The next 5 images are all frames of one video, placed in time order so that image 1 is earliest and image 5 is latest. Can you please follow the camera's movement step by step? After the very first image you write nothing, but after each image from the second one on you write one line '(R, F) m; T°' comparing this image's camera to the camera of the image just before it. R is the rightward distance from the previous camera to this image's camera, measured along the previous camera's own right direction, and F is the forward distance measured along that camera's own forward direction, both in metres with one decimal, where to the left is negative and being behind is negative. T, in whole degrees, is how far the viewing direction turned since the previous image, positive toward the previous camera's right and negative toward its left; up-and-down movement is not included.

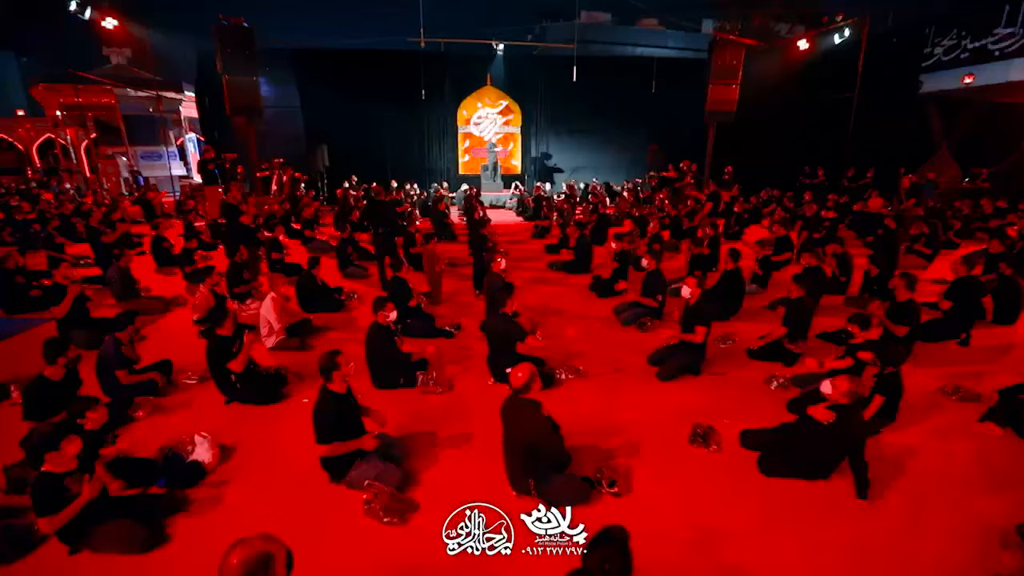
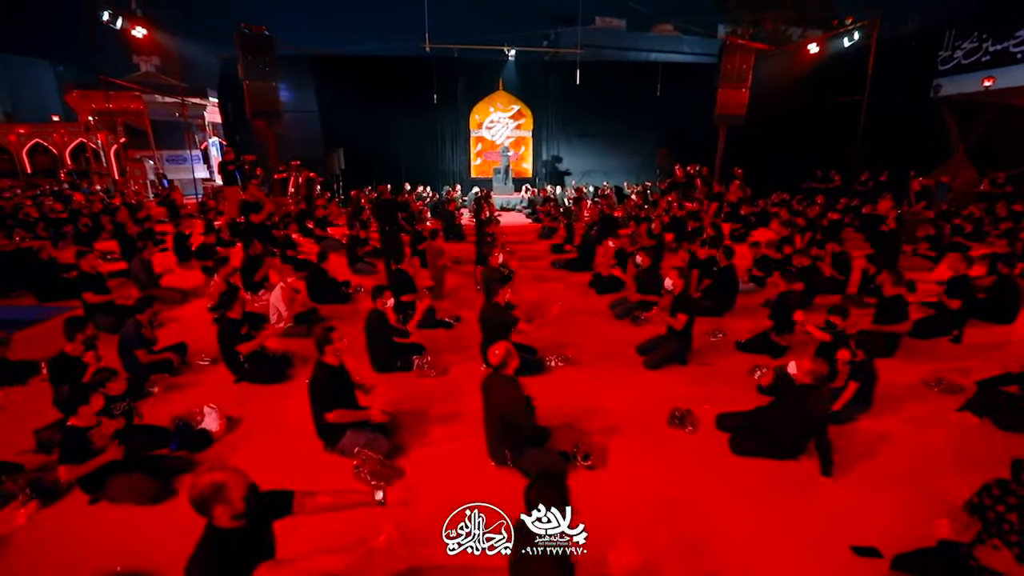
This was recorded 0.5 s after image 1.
(+0.2, -0.2) m; -2°
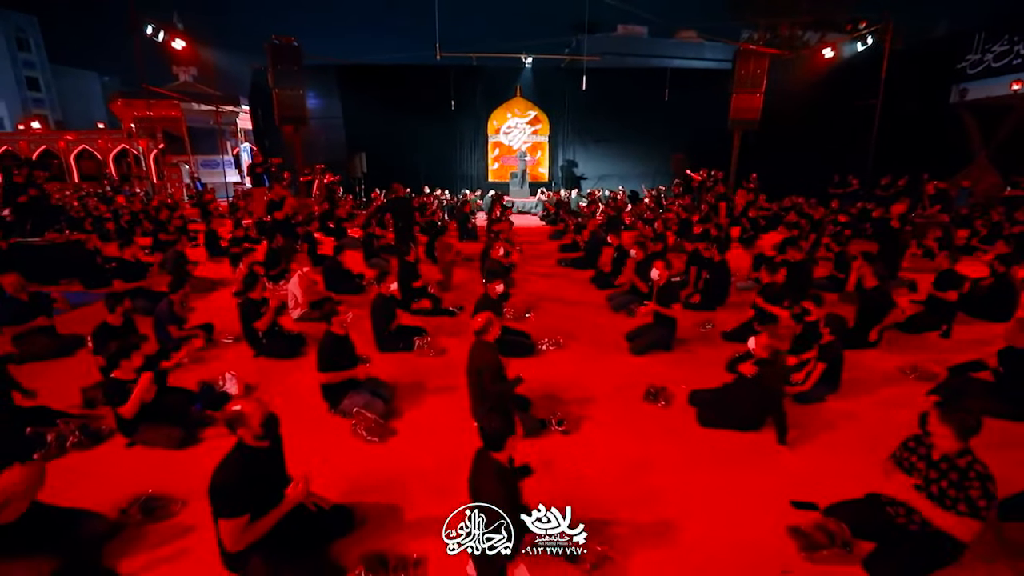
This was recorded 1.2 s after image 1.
(+0.3, -0.4) m; -3°
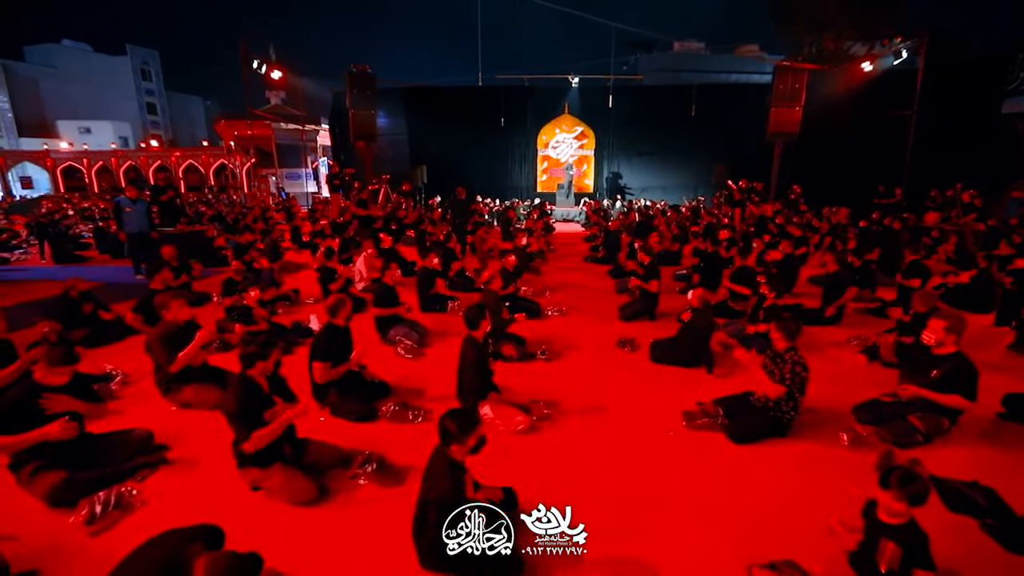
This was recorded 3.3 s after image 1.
(+0.6, -1.4) m; -7°
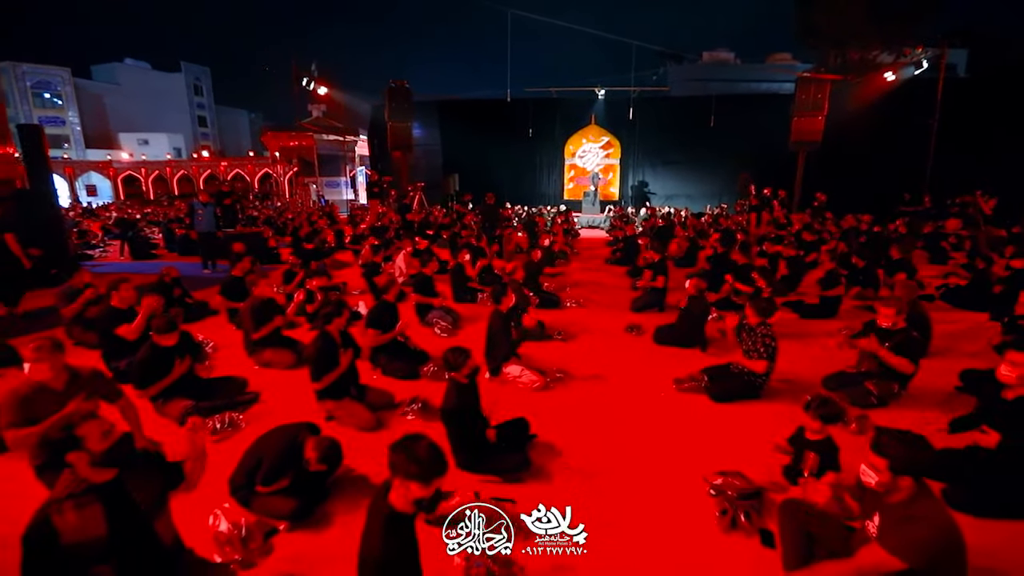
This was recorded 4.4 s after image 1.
(+0.1, -0.8) m; -3°
